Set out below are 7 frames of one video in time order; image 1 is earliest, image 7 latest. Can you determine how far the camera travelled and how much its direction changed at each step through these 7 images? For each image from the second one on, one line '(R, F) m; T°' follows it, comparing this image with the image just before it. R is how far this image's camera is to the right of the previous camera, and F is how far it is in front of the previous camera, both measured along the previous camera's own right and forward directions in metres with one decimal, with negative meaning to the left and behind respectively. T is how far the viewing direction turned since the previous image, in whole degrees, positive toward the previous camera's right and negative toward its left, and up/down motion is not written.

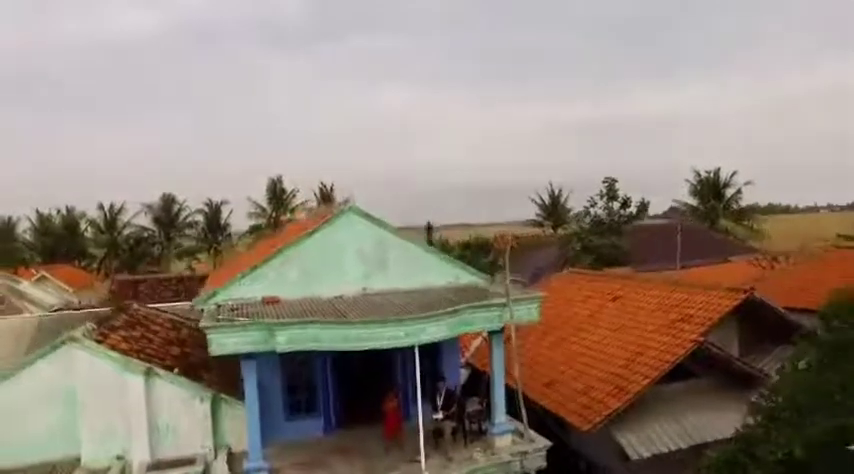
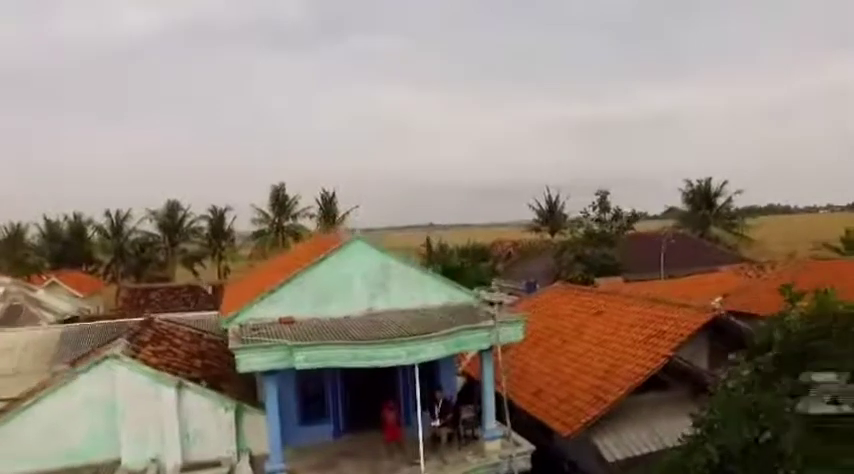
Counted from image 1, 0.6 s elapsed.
(0.0, -1.2) m; 0°
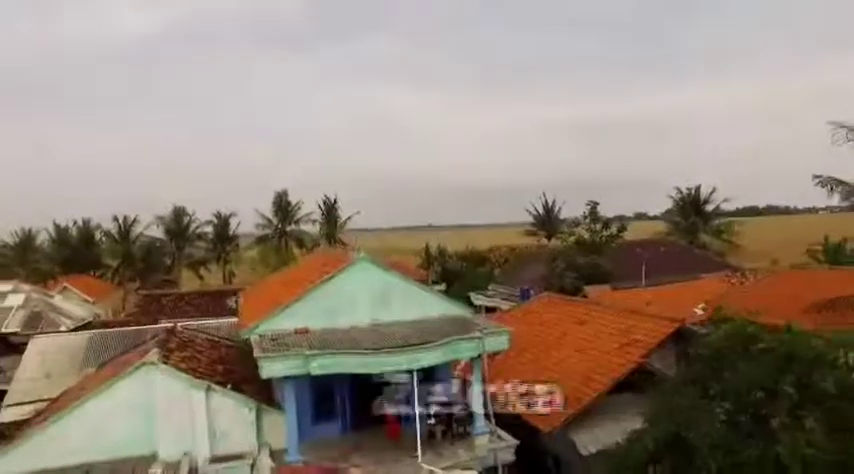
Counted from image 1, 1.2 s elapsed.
(0.0, -1.6) m; 0°
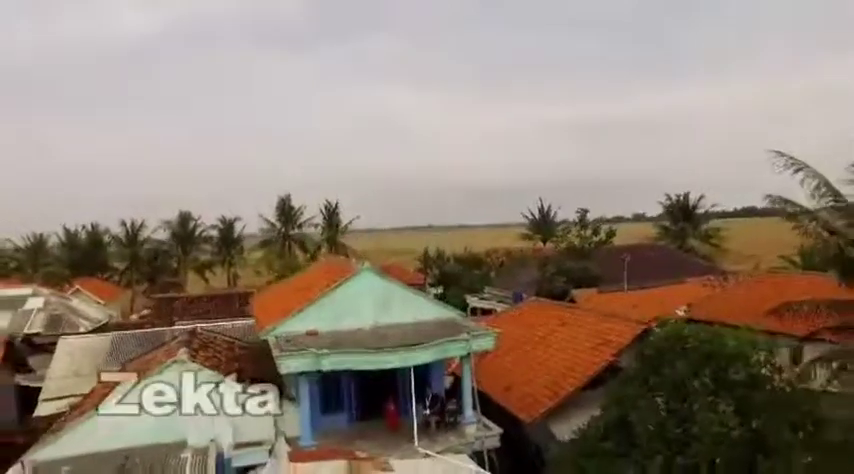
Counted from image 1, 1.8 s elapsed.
(+0.1, -1.7) m; 0°
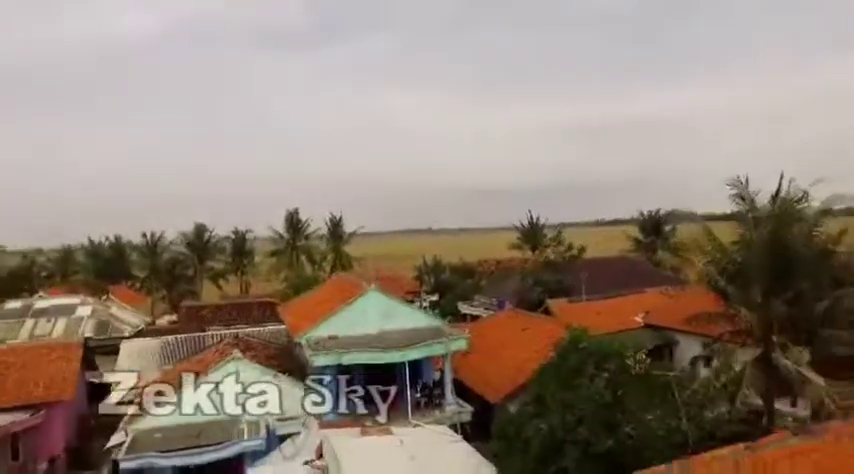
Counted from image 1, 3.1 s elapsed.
(+0.2, -5.0) m; 0°
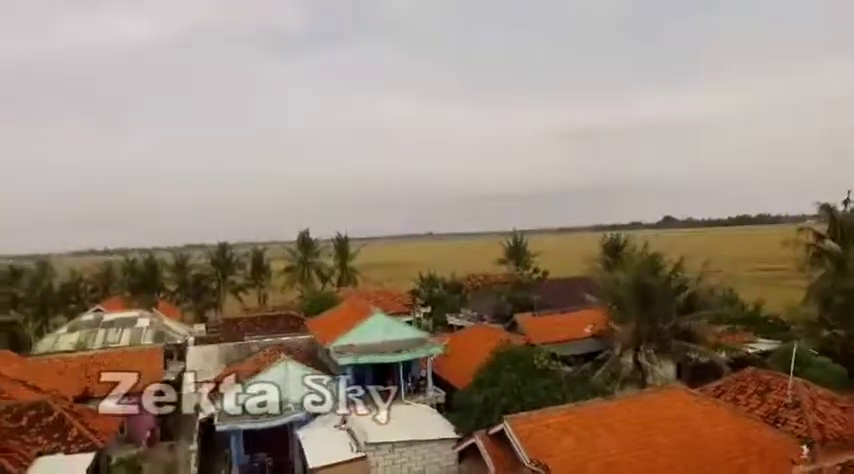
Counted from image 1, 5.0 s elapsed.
(+0.5, -8.9) m; 0°
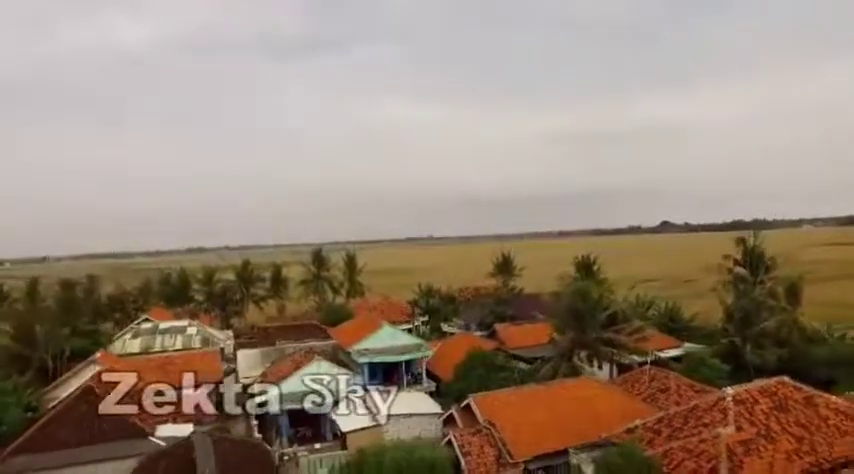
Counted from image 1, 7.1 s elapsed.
(+0.2, -10.2) m; 0°
